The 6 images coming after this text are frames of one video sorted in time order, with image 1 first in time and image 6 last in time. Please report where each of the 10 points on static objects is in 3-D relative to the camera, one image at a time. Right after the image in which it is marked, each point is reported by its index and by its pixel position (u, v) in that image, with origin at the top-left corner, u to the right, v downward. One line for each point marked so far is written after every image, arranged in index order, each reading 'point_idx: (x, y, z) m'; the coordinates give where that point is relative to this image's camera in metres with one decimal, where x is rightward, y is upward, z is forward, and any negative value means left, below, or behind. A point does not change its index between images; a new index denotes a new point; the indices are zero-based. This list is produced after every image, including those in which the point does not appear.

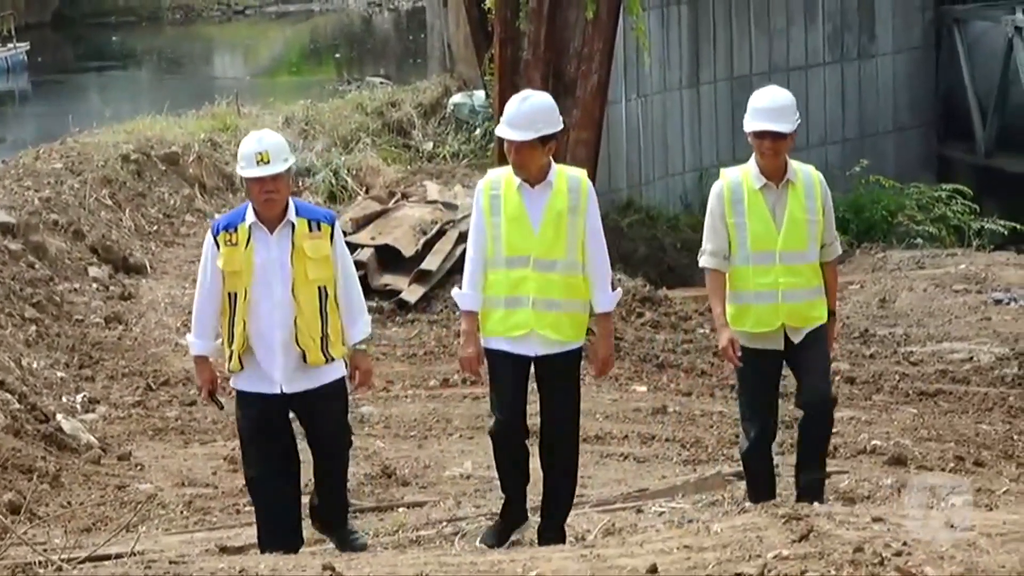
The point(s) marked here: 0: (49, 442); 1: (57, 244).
0: (-1.2, -0.4, +7.9) m
1: (-1.4, +0.1, +9.7) m
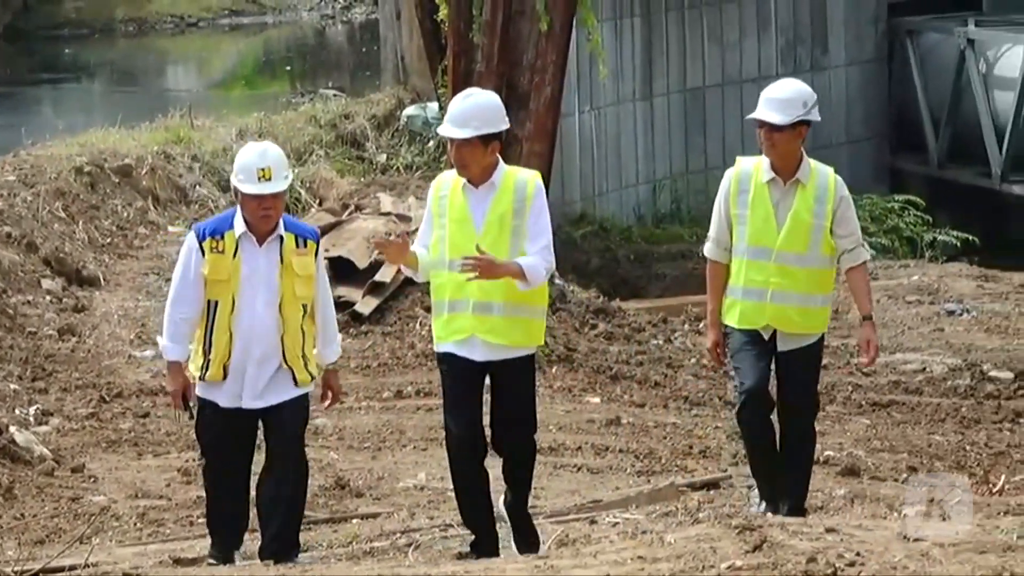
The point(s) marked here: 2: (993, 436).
0: (-1.3, -0.4, +7.9) m
1: (-1.6, +0.1, +9.7) m
2: (+1.3, -0.4, +8.3) m
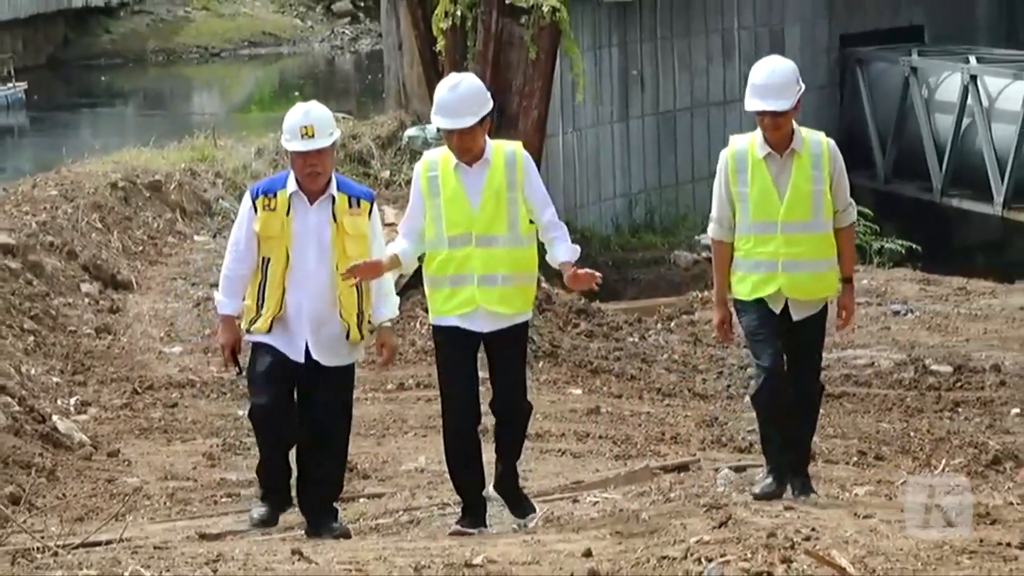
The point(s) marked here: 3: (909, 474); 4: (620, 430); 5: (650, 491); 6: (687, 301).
0: (-1.3, -0.4, +8.9) m
1: (-1.6, +0.1, +10.6) m
2: (+1.3, -0.4, +9.2) m
3: (+1.1, -0.5, +8.7) m
4: (+0.3, -0.4, +9.2) m
5: (+0.4, -0.5, +8.3) m
6: (+0.6, -0.1, +11.0) m
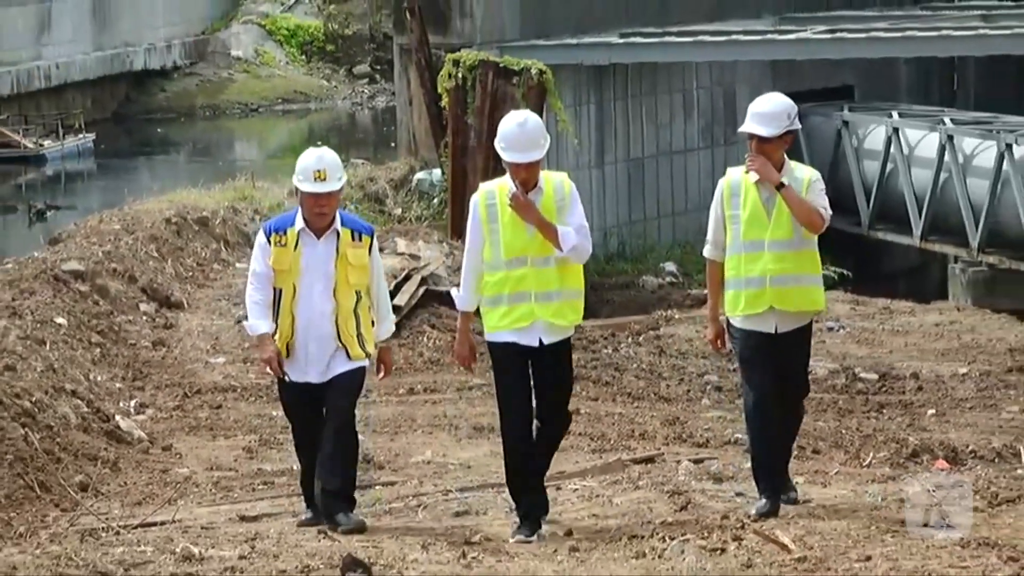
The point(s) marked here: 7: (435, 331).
0: (-1.4, -0.5, +10.6) m
1: (-1.6, 0.0, +12.4) m
2: (+1.2, -0.5, +10.9) m
3: (+1.1, -0.6, +10.4) m
4: (+0.3, -0.5, +10.9) m
5: (+0.3, -0.6, +10.0) m
6: (+0.6, -0.1, +12.7) m
7: (-0.3, -0.2, +12.2) m
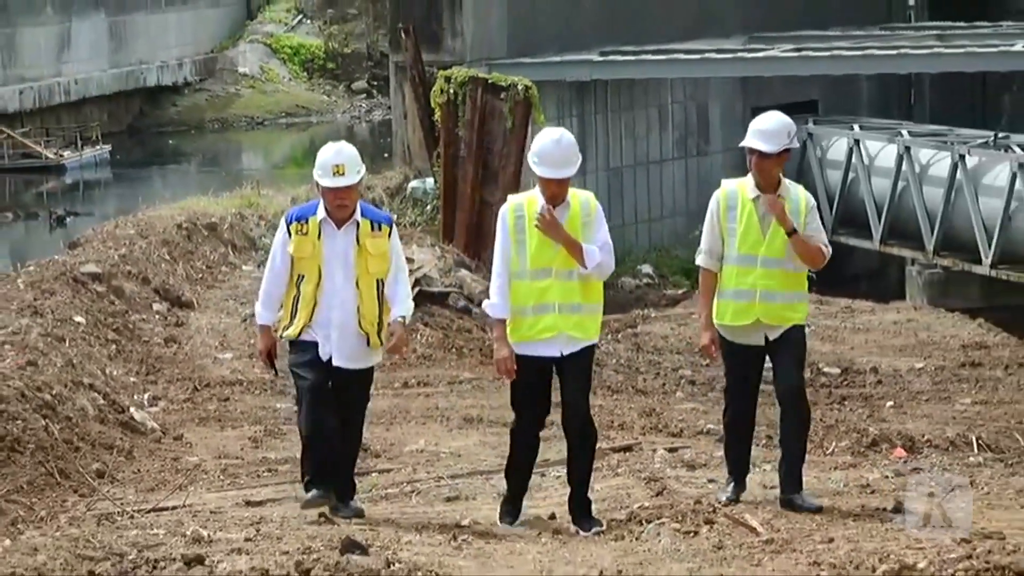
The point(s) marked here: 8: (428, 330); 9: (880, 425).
0: (-1.4, -0.5, +11.4) m
1: (-1.6, 0.0, +13.2) m
2: (+1.2, -0.5, +11.8) m
3: (+1.0, -0.6, +11.2) m
4: (+0.2, -0.5, +11.7) m
5: (+0.3, -0.6, +10.8) m
6: (+0.5, -0.1, +13.6) m
7: (-0.4, -0.2, +13.1) m
8: (-0.4, -0.2, +13.0) m
9: (+1.4, -0.5, +11.5) m
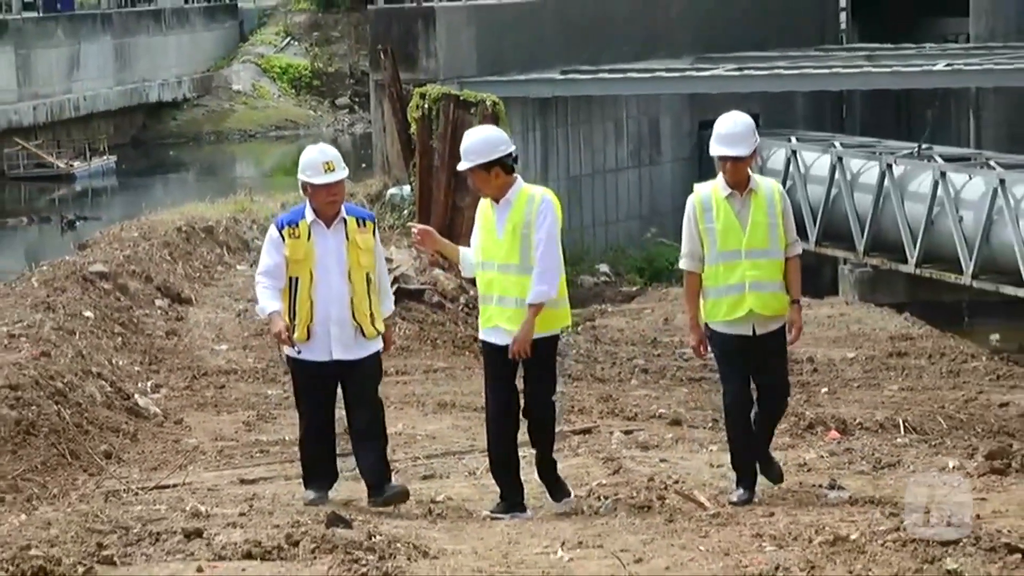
0: (-1.6, -0.5, +12.6) m
1: (-1.8, 0.0, +14.4) m
2: (+1.1, -0.5, +13.0) m
3: (+0.9, -0.6, +12.4) m
4: (+0.1, -0.5, +13.0) m
5: (+0.2, -0.6, +12.0) m
6: (+0.4, -0.1, +14.8) m
7: (-0.5, -0.2, +14.3) m
8: (-0.5, -0.2, +14.2) m
9: (+1.2, -0.5, +12.8) m
